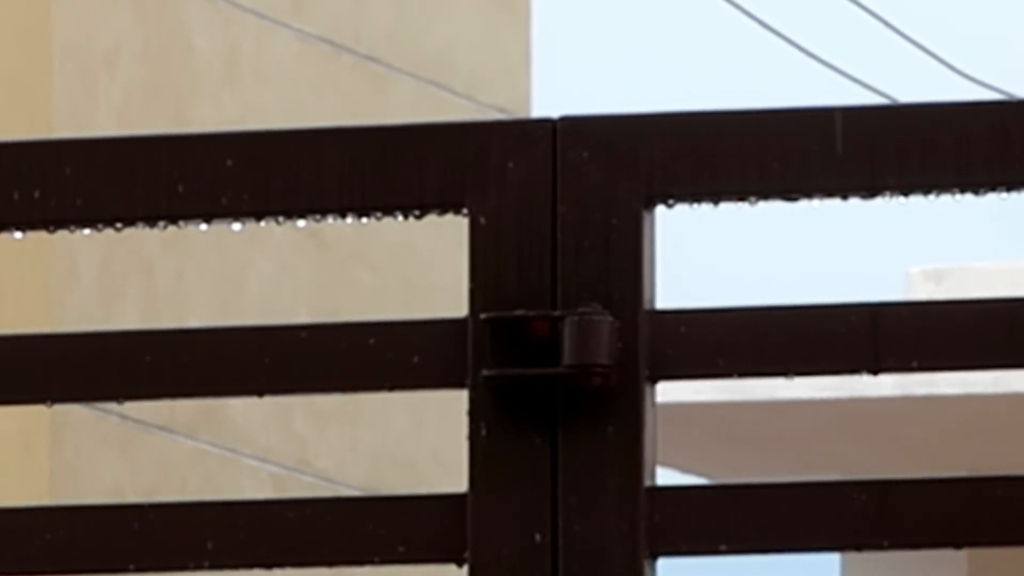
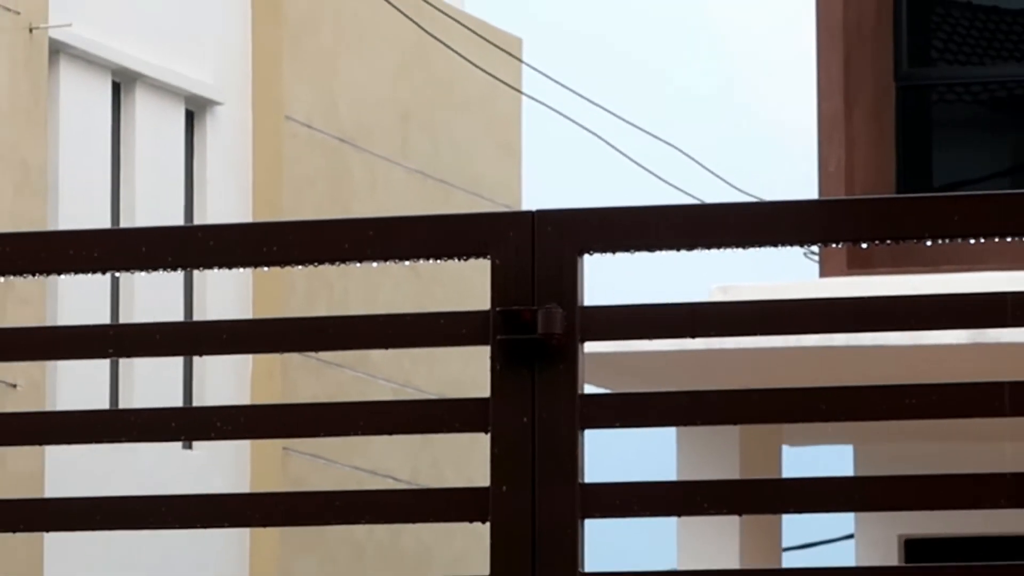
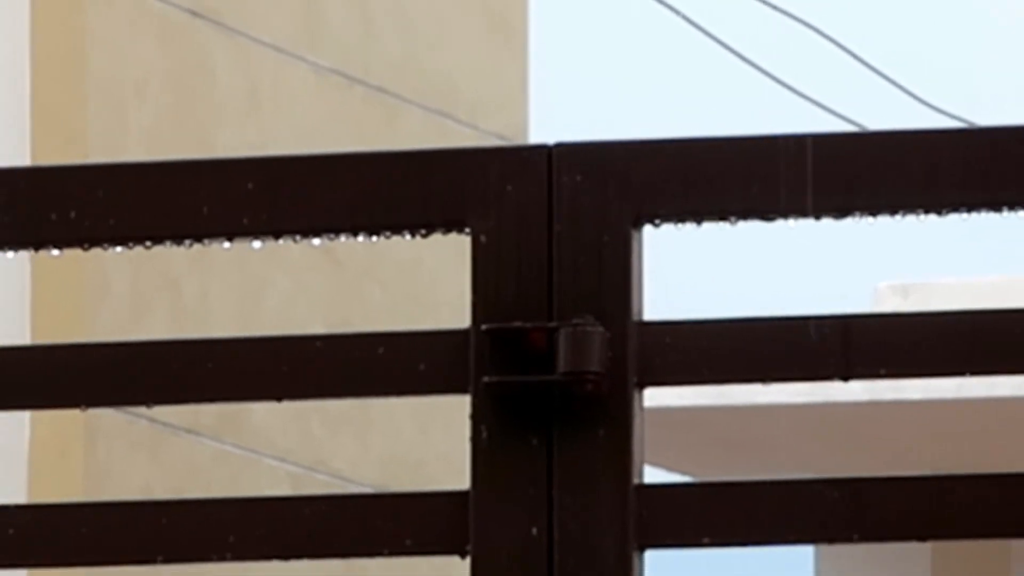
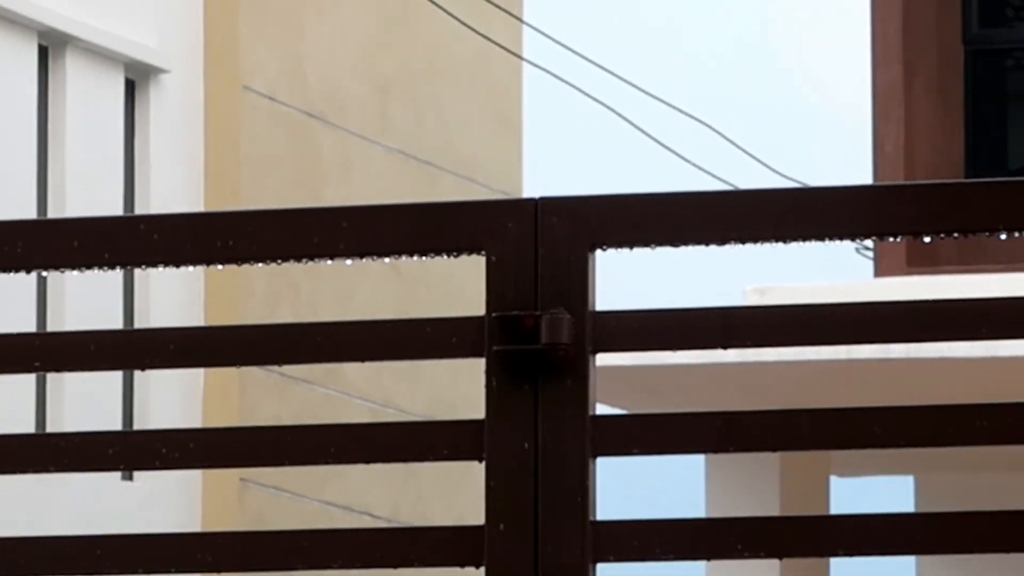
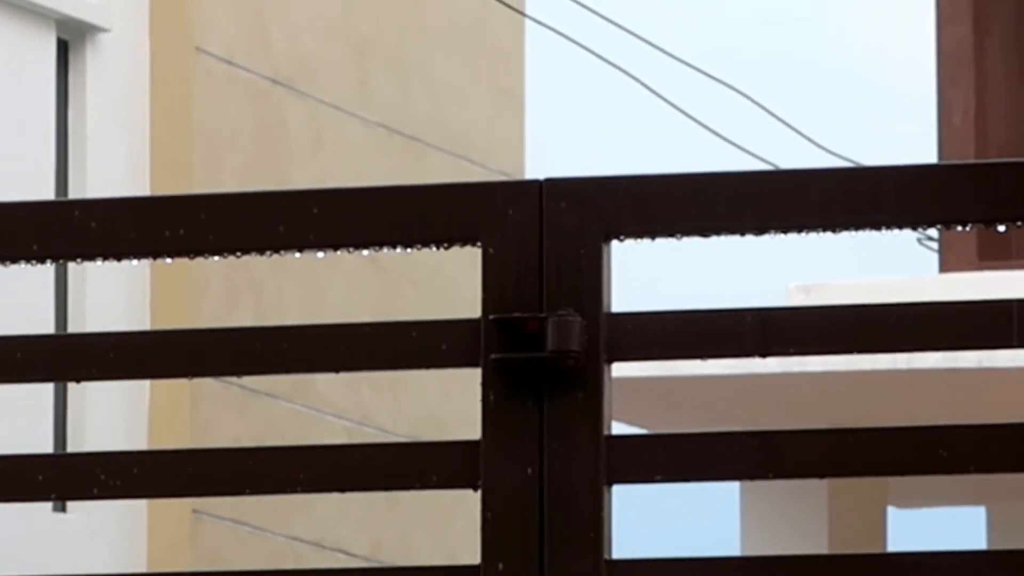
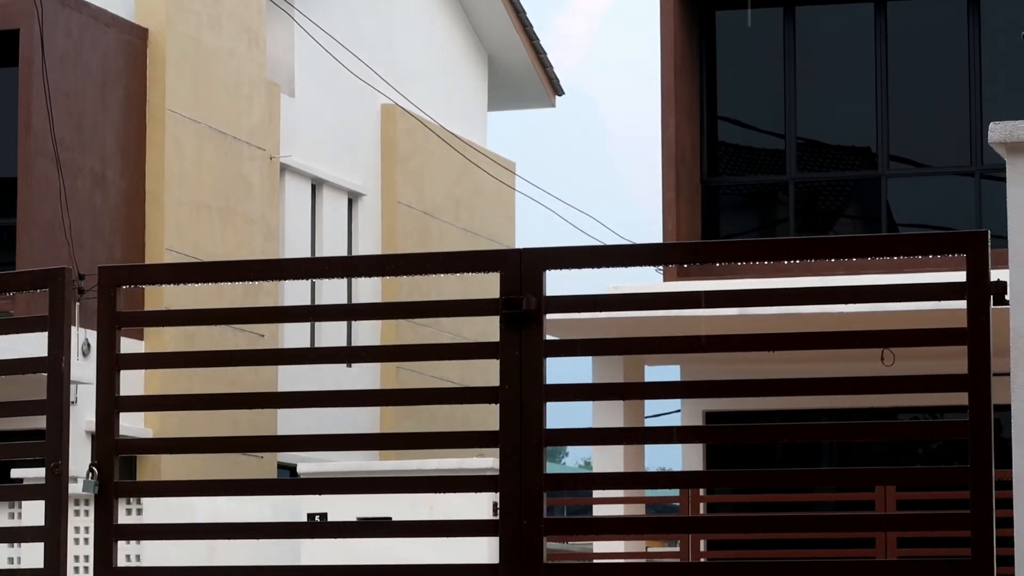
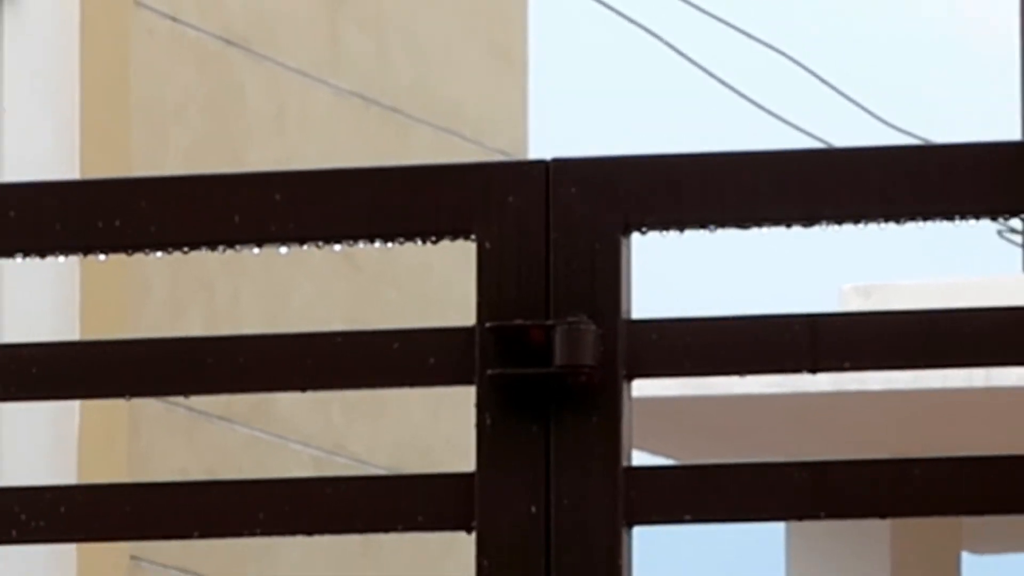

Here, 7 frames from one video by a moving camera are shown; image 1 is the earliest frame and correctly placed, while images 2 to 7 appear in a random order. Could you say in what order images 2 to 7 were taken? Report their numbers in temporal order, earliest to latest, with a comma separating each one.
3, 7, 5, 4, 2, 6
